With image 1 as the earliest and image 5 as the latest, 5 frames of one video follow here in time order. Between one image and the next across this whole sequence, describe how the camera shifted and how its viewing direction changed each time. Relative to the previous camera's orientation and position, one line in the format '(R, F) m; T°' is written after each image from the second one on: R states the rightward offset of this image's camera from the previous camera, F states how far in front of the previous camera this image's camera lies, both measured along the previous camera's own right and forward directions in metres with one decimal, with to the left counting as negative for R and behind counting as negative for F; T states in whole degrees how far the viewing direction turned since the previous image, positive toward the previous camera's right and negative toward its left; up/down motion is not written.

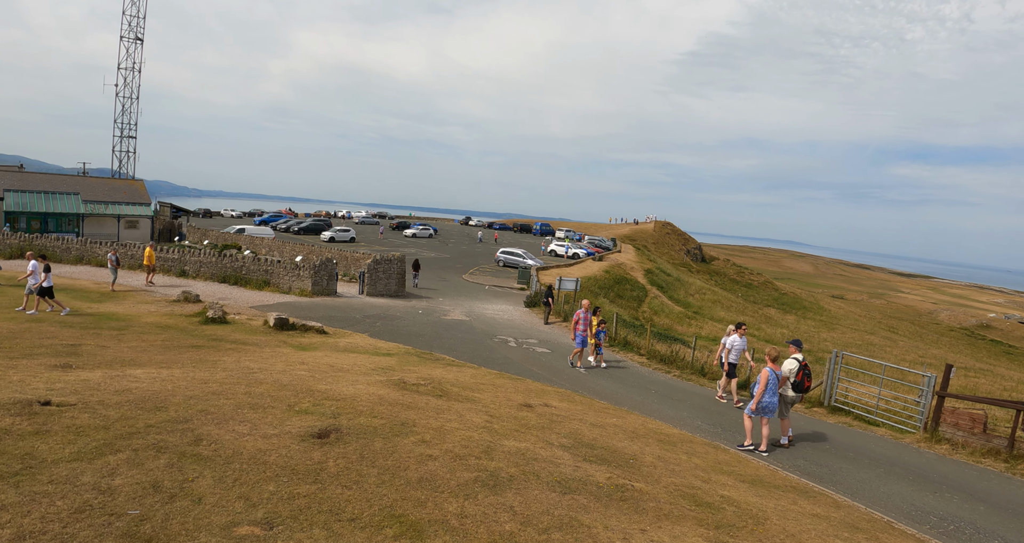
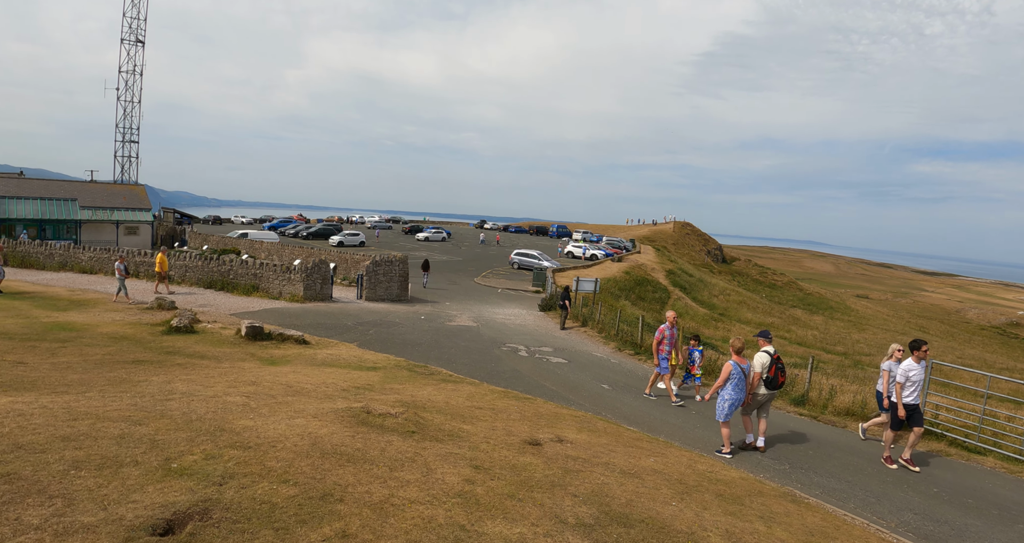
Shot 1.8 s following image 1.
(+0.3, +2.9) m; -2°
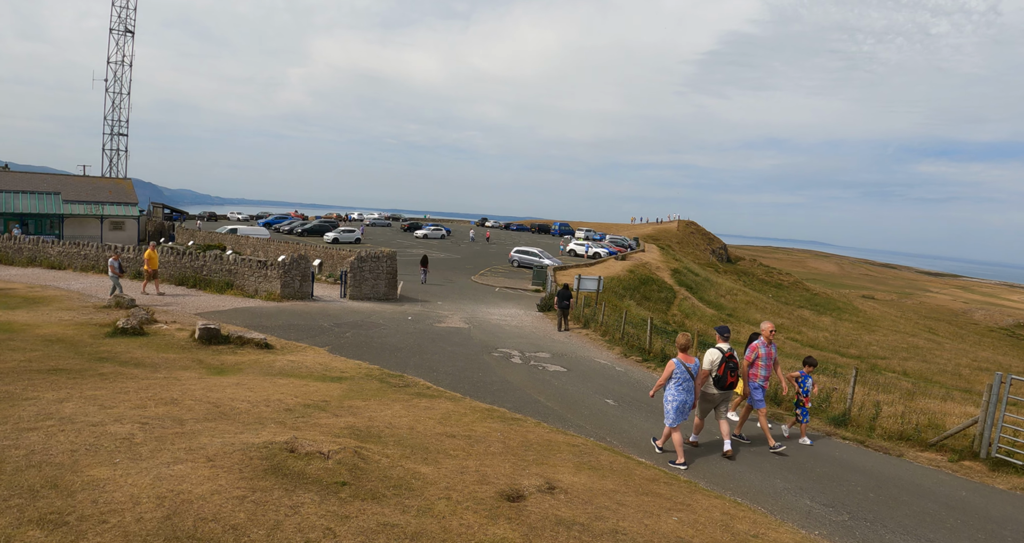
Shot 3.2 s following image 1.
(+0.3, +2.2) m; 0°
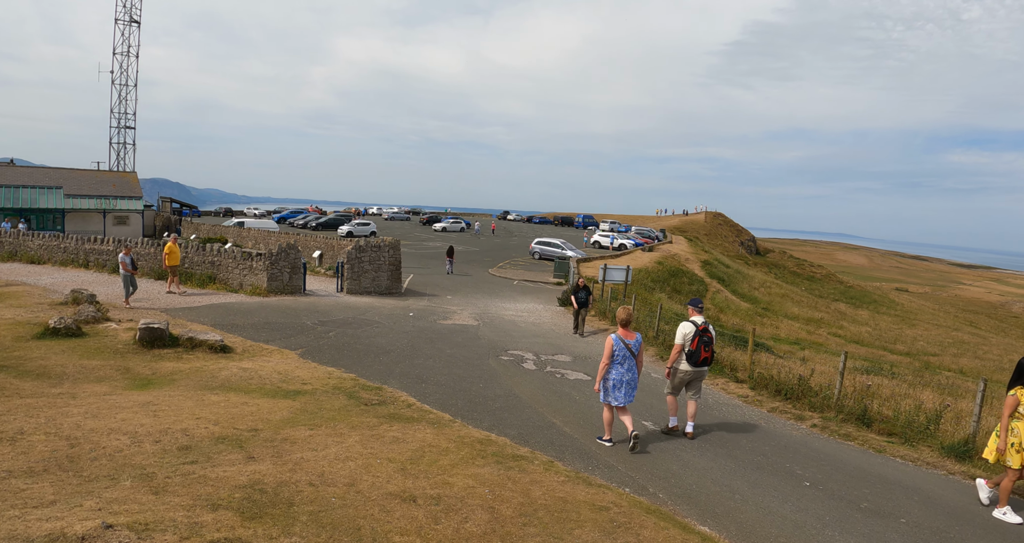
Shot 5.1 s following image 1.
(+0.3, +3.0) m; -2°
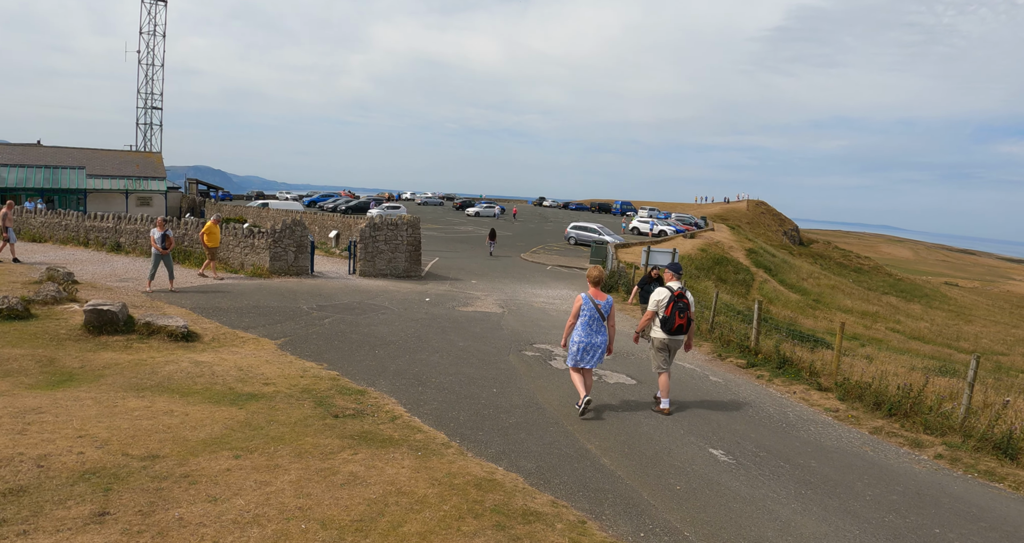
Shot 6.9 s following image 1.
(+0.1, +2.5) m; -3°
